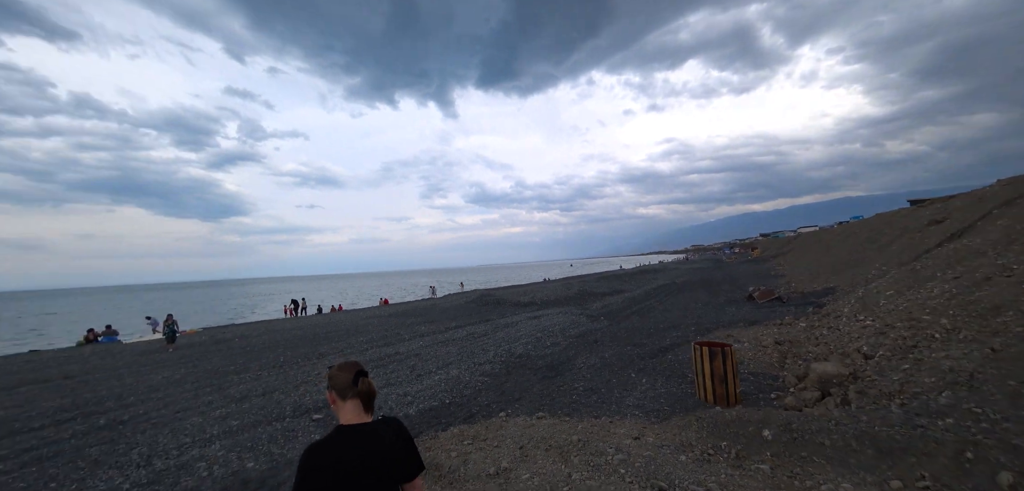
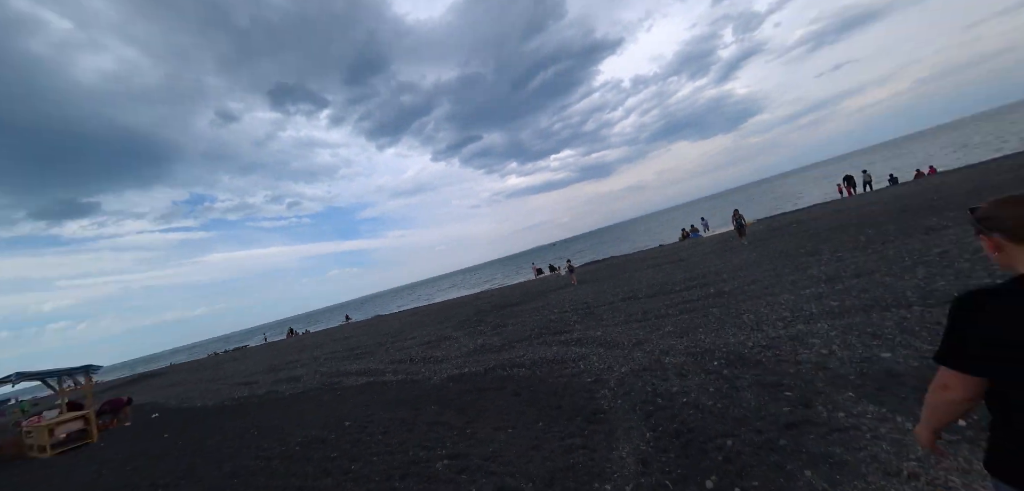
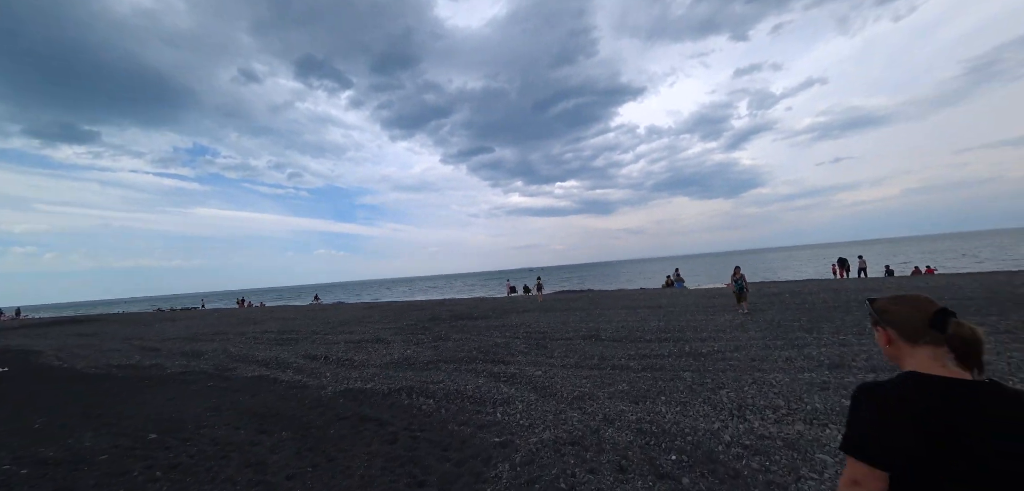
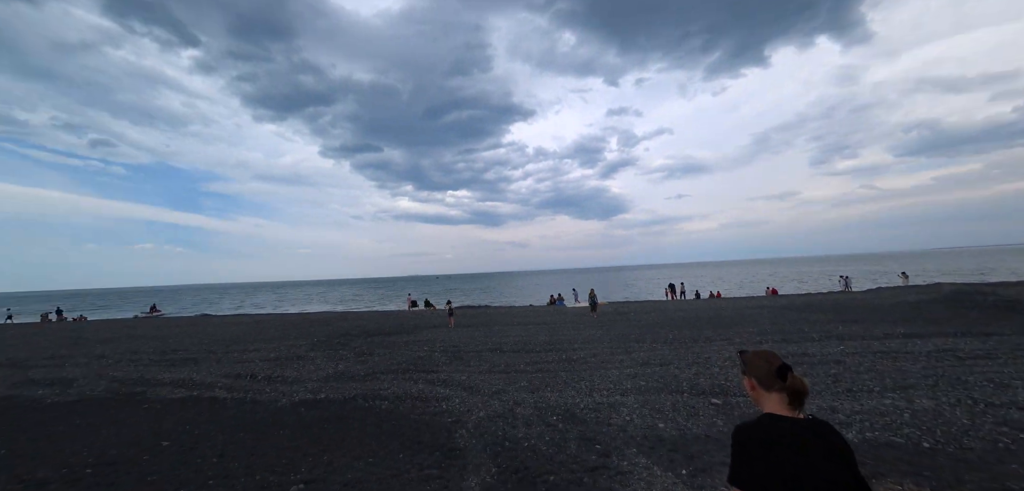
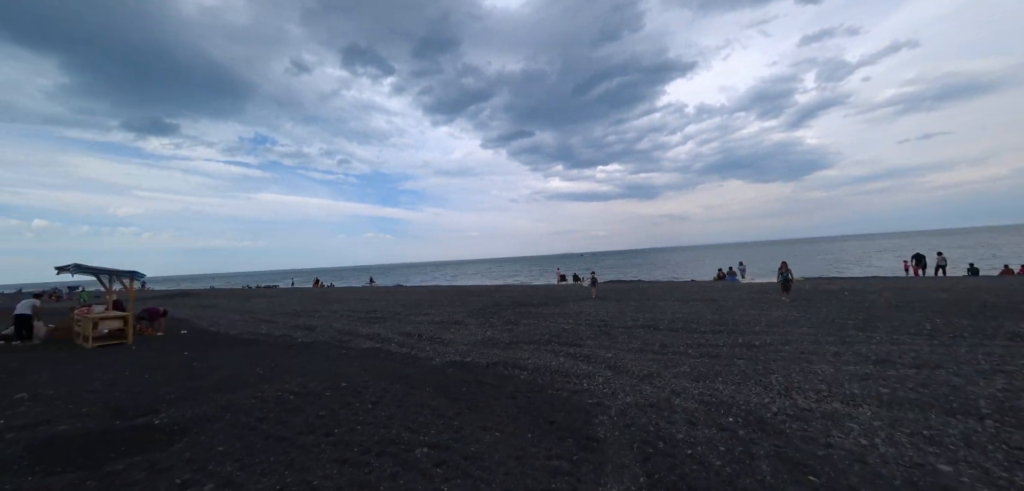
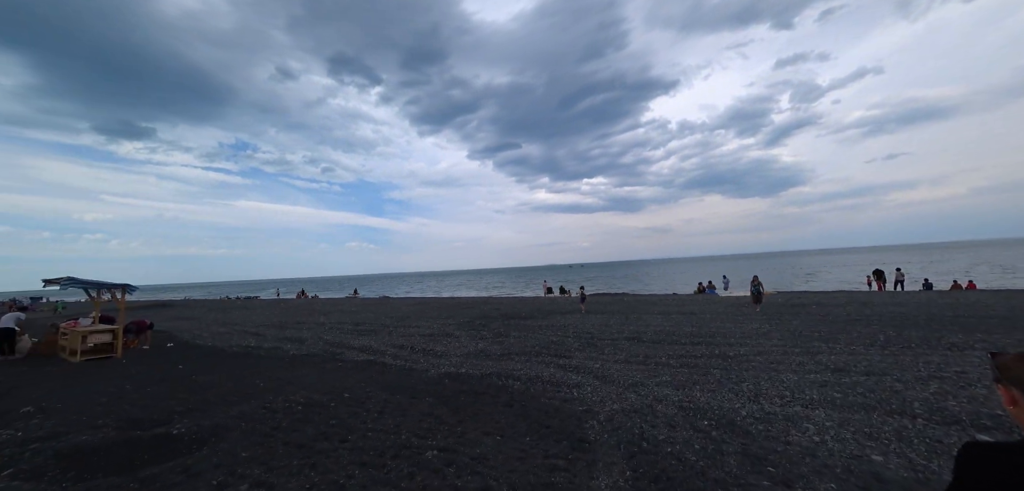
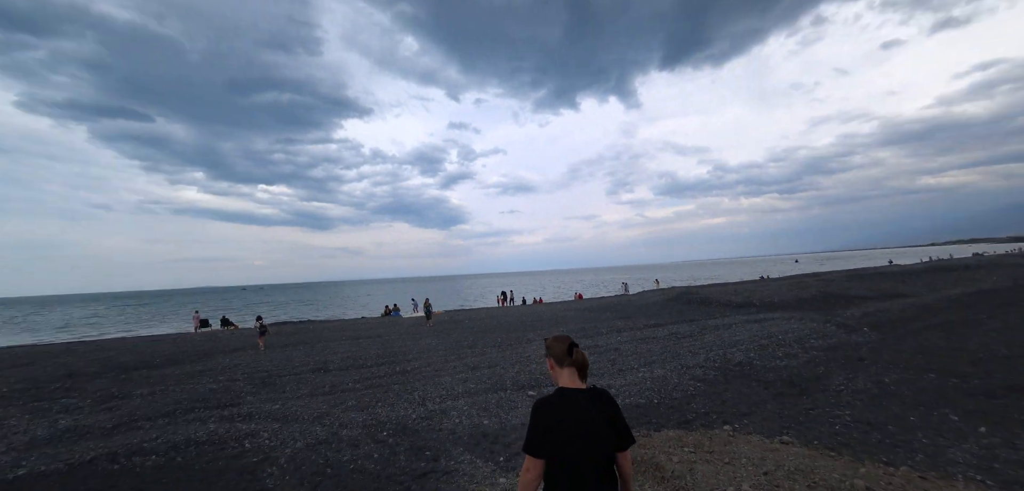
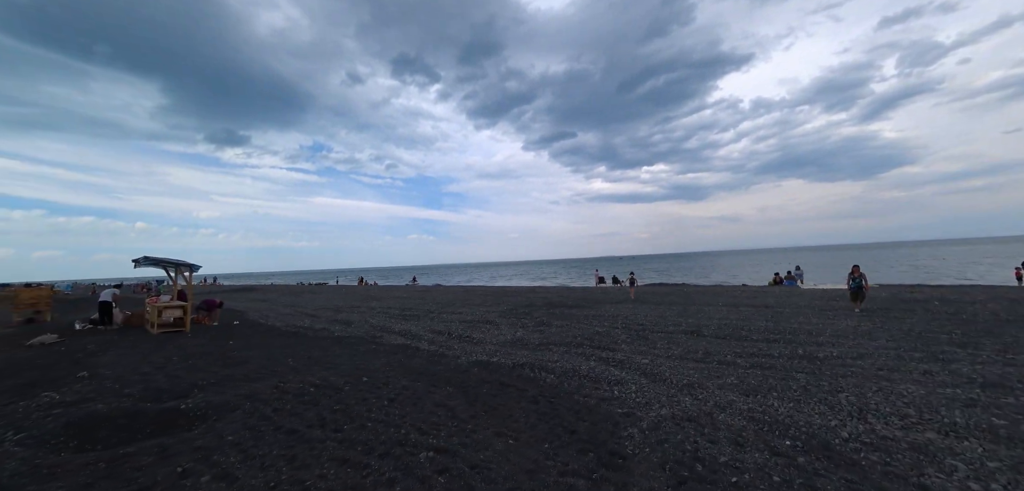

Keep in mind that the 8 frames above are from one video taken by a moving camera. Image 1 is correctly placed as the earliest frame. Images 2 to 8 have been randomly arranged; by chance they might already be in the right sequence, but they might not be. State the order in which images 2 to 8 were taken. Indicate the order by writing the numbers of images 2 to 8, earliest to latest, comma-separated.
7, 4, 6, 2, 5, 8, 3
